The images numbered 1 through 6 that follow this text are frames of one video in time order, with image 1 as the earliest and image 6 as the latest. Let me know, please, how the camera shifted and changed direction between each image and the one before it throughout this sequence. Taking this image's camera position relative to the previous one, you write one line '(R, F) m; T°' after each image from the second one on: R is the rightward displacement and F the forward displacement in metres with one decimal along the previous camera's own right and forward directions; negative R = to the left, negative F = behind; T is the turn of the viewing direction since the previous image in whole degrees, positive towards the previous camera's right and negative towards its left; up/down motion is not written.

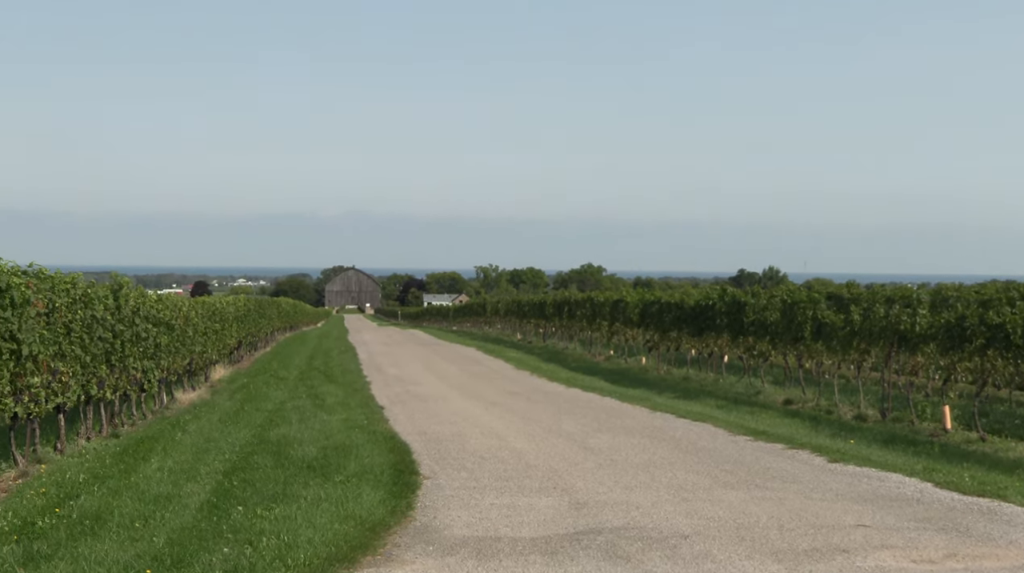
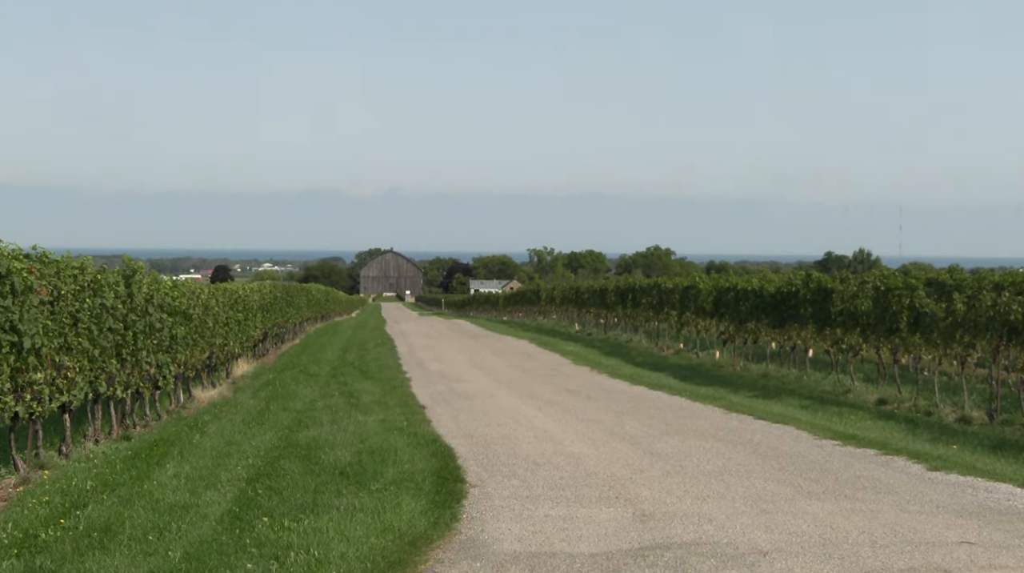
(-0.1, +3.2) m; -2°
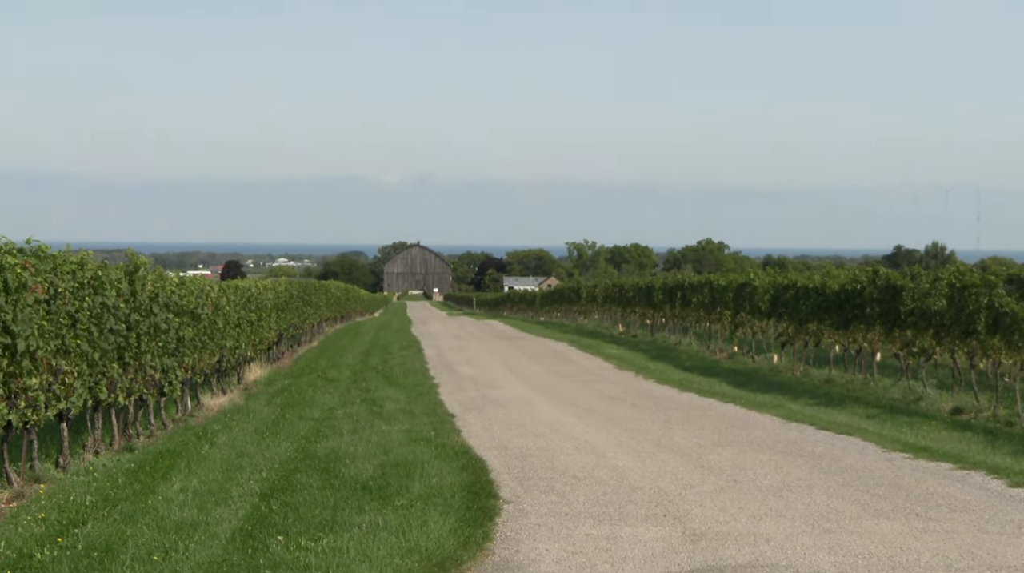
(0.0, +2.3) m; -1°
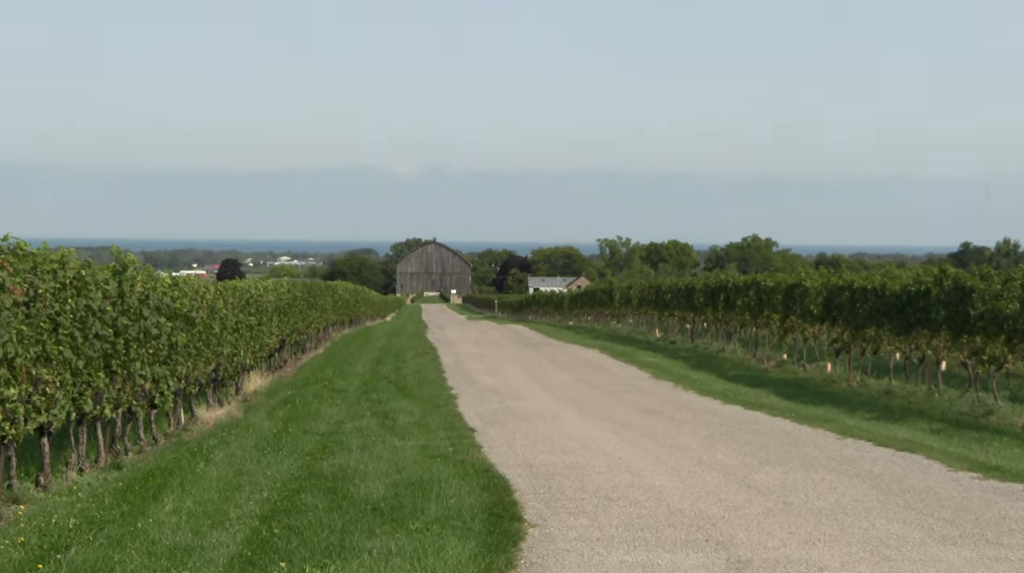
(0.0, +2.3) m; -1°
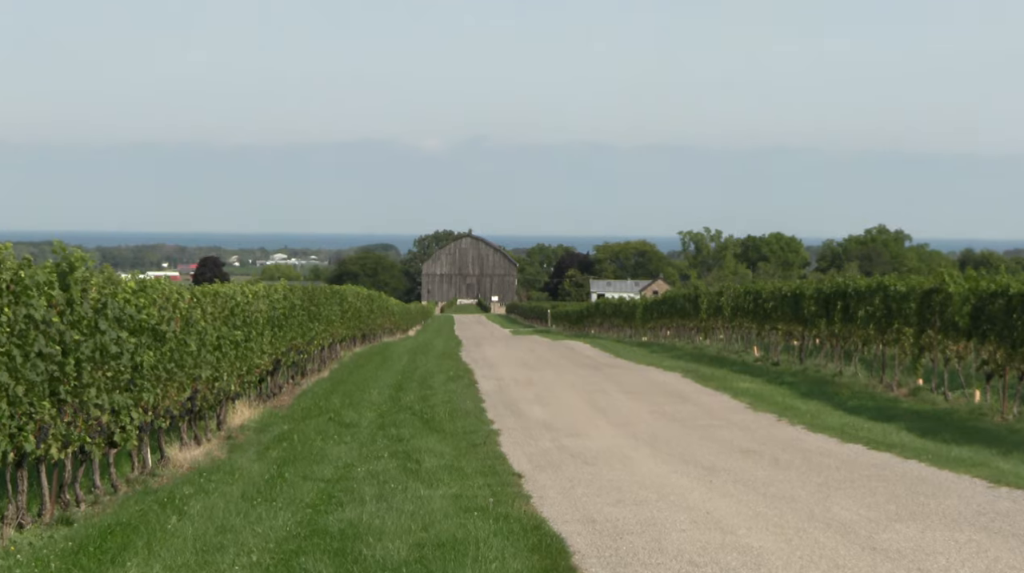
(-0.3, +4.8) m; -1°
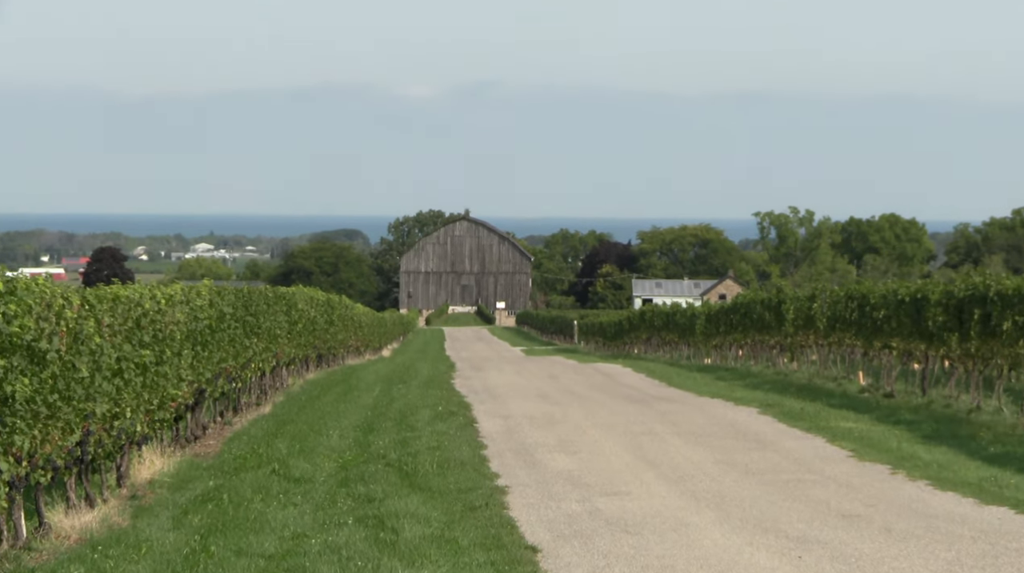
(-0.2, +4.7) m; 0°
